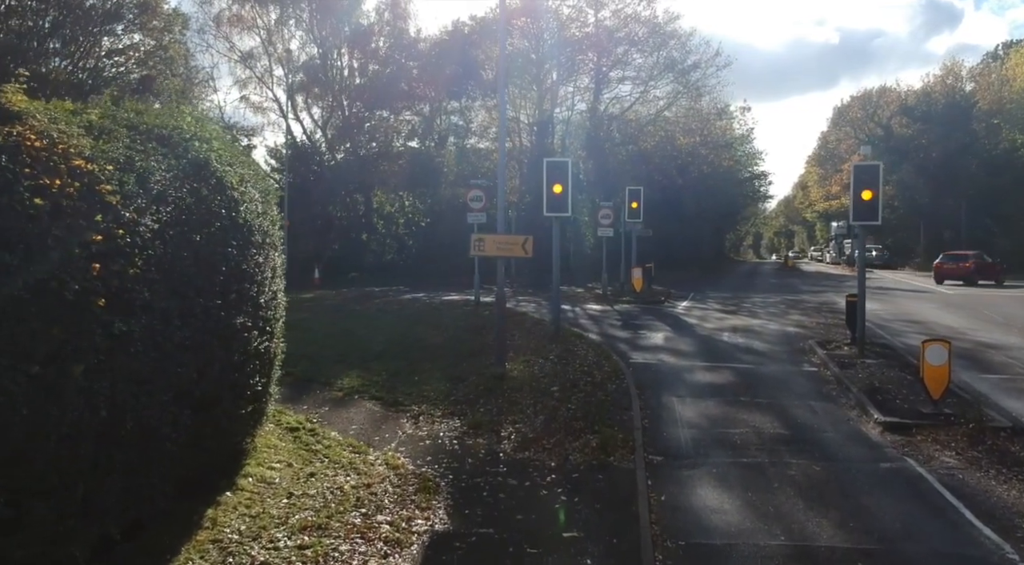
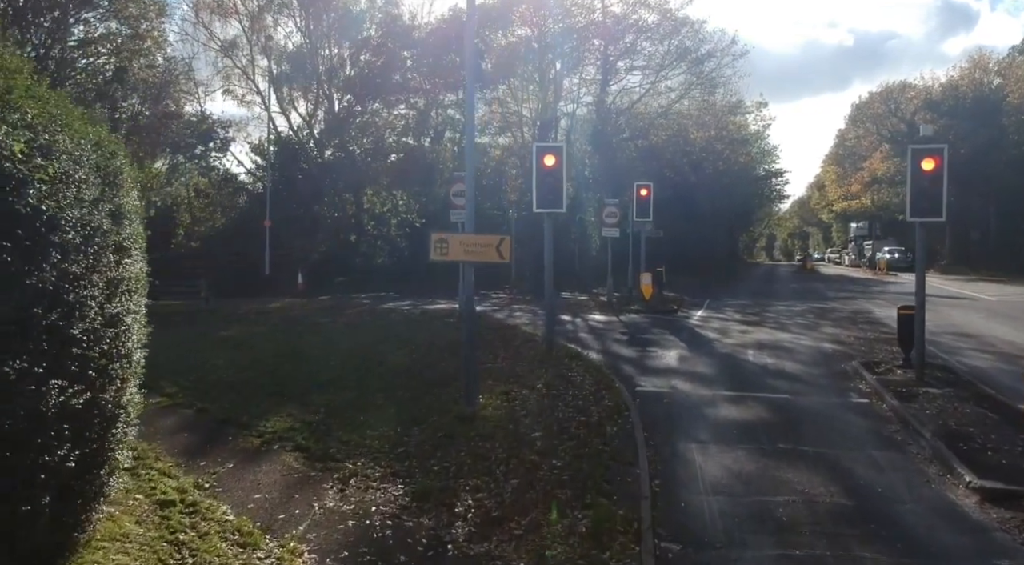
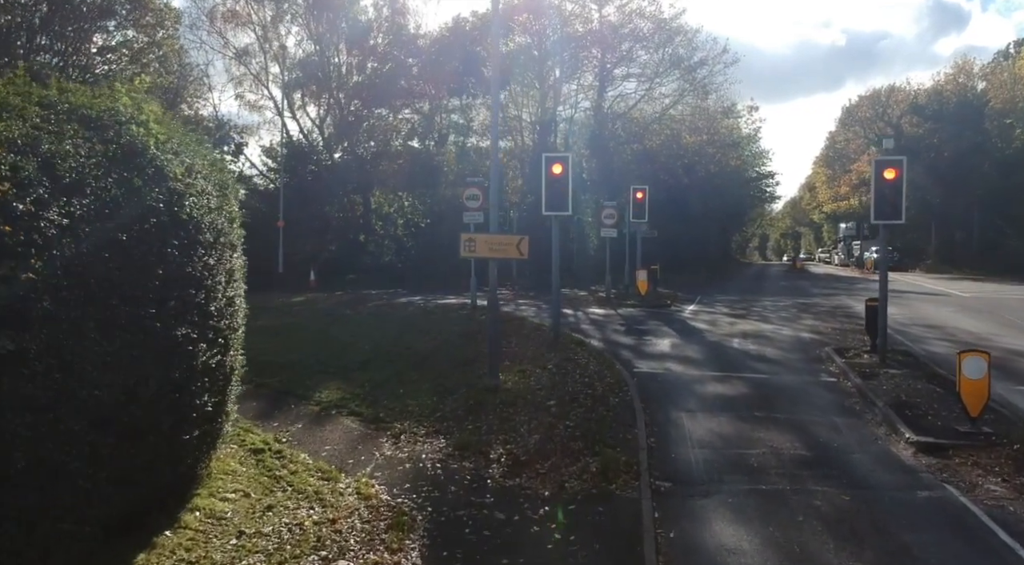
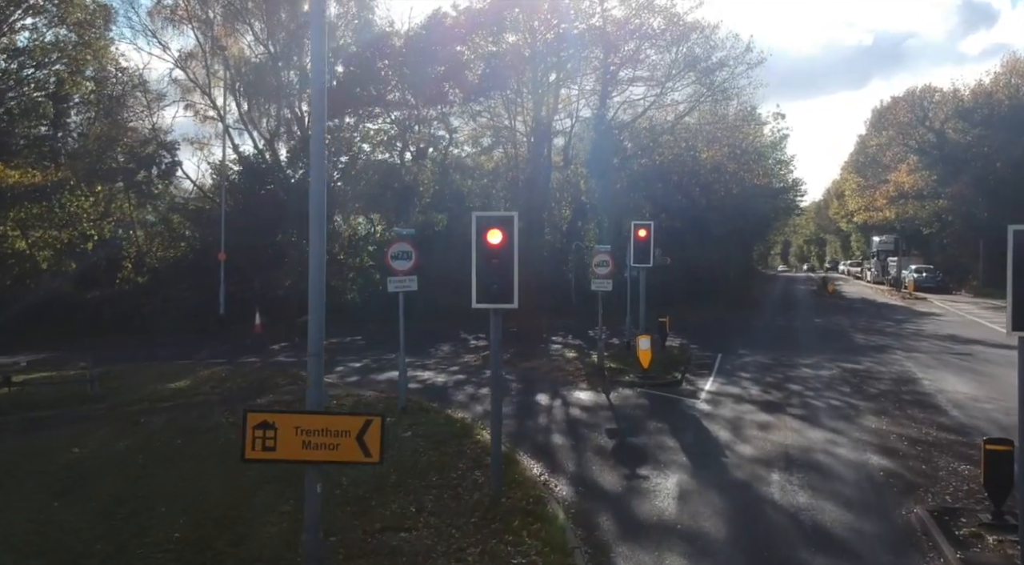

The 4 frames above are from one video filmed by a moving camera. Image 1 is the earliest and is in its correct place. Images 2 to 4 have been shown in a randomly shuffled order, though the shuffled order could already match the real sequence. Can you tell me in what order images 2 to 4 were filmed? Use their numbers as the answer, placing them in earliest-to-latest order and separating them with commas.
3, 2, 4
